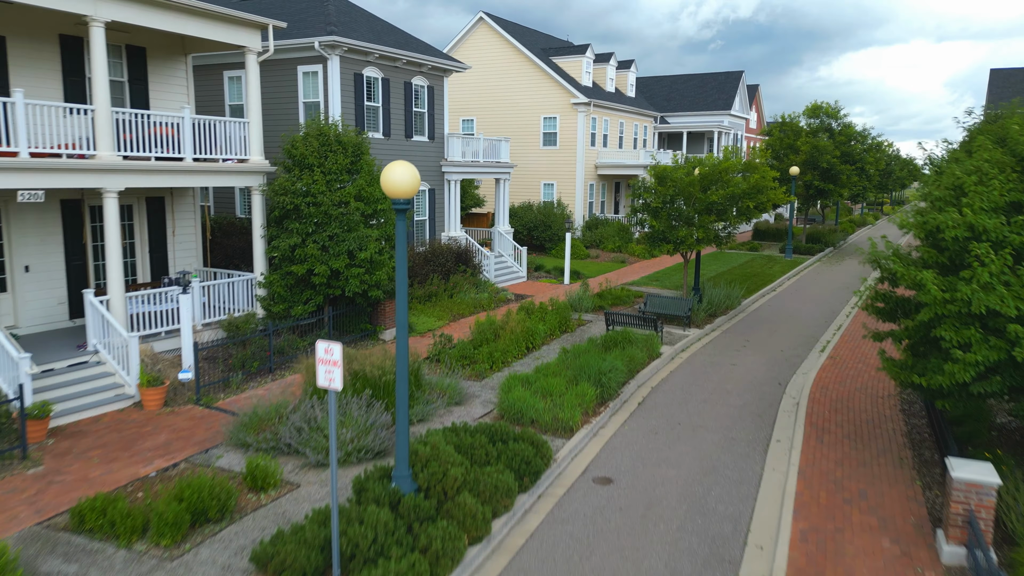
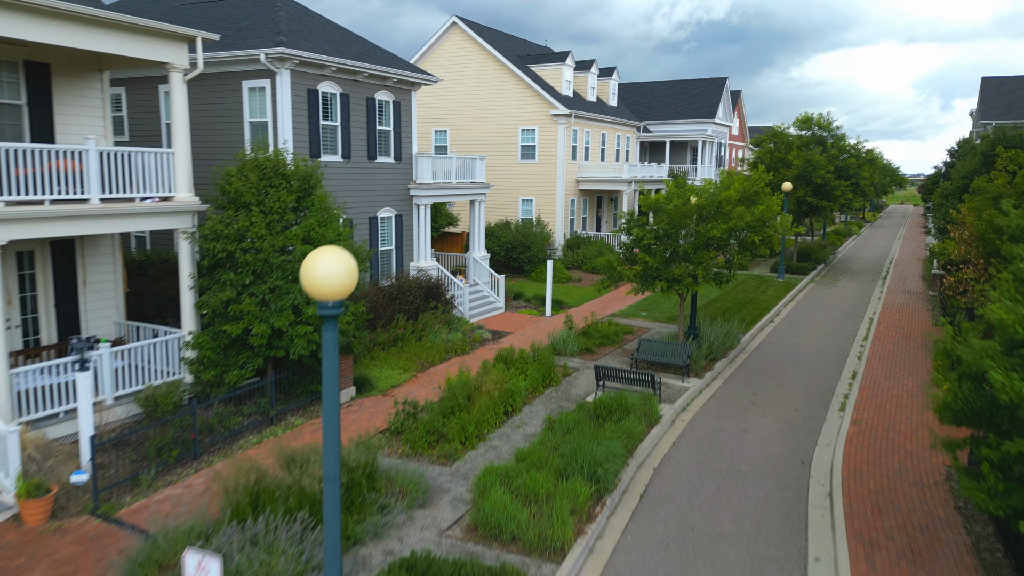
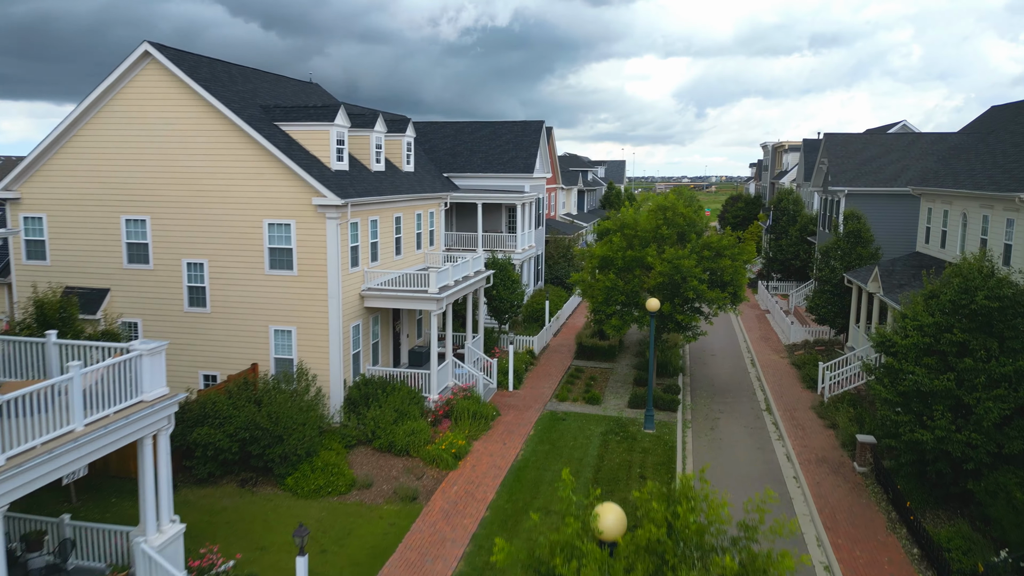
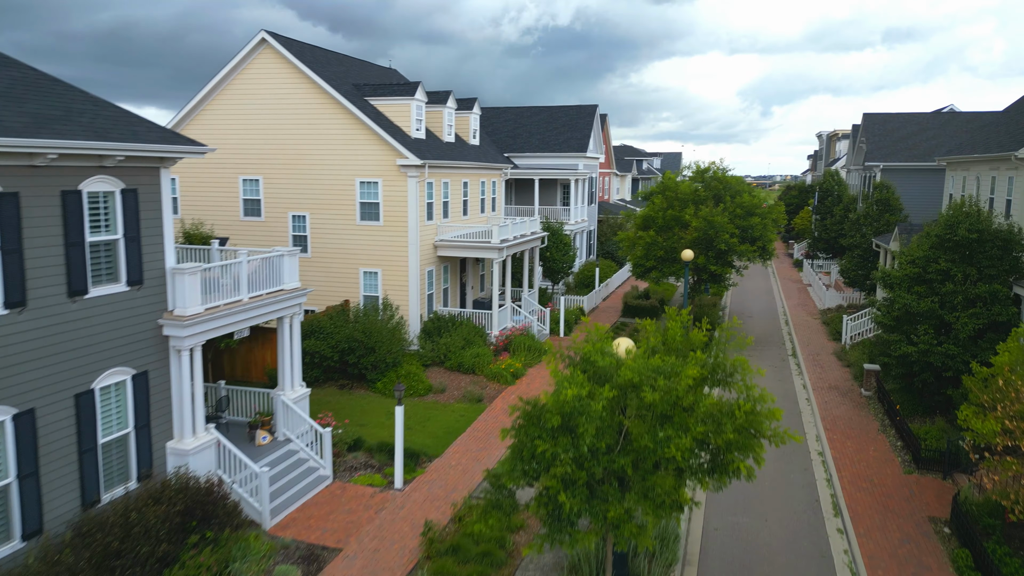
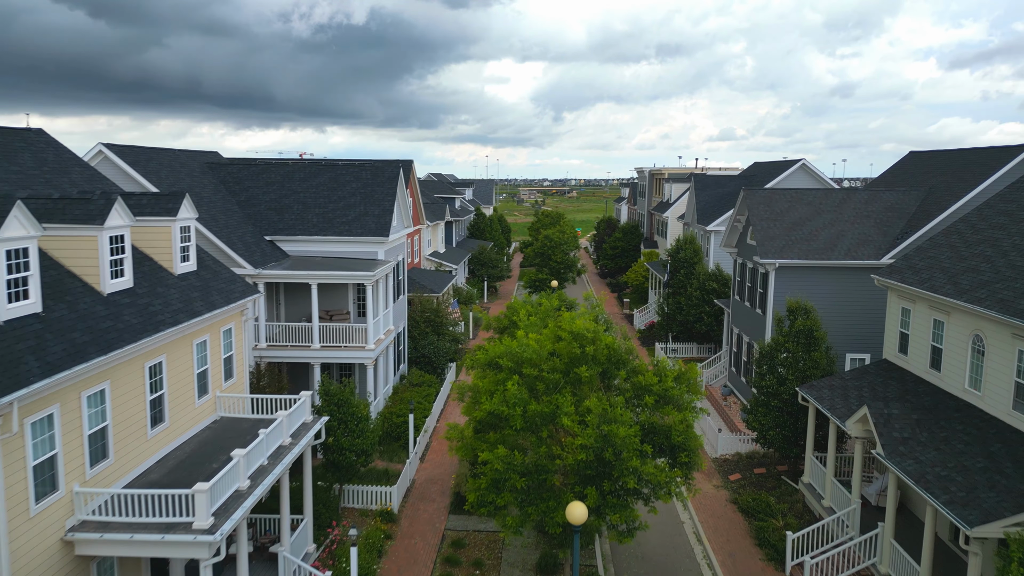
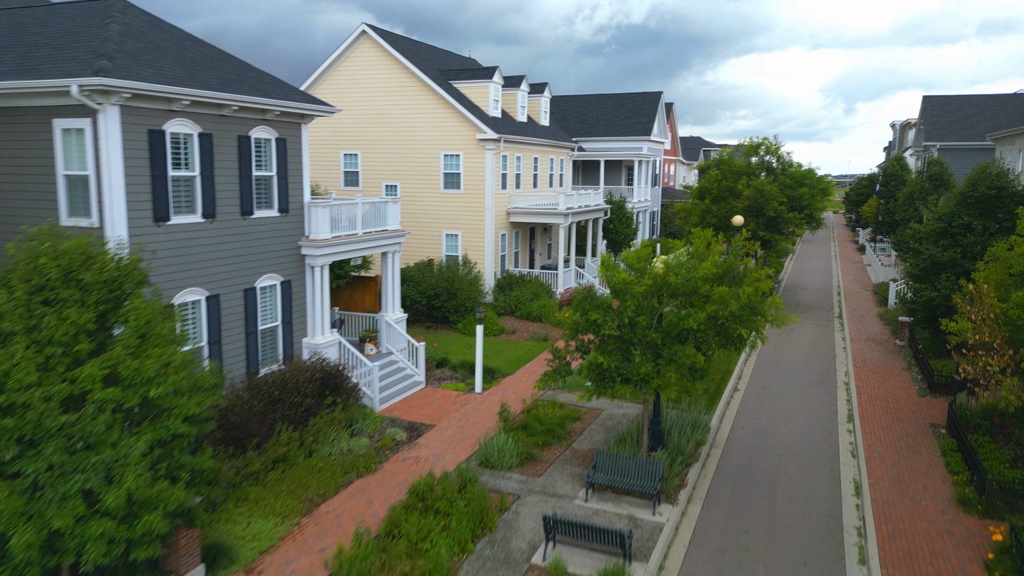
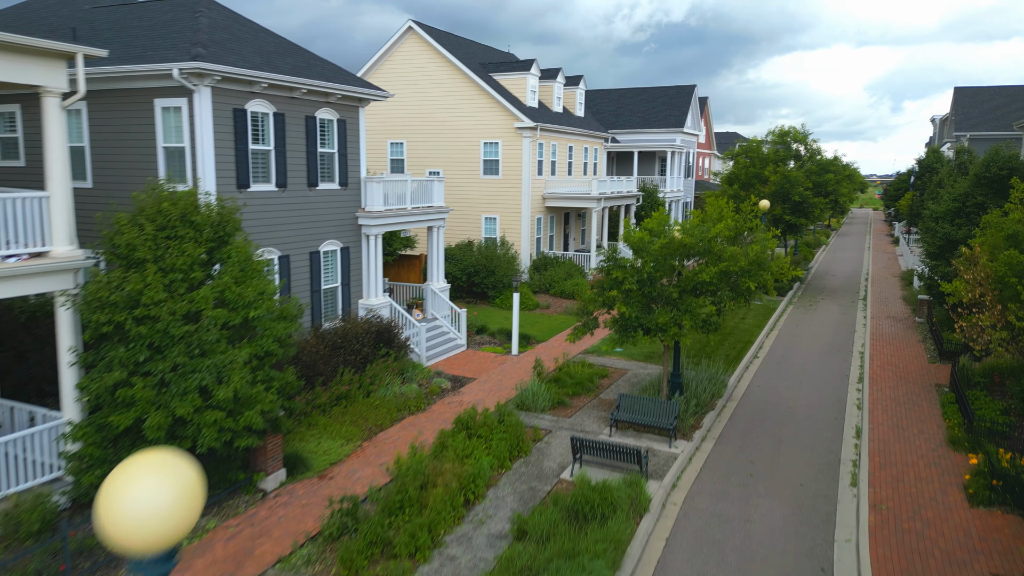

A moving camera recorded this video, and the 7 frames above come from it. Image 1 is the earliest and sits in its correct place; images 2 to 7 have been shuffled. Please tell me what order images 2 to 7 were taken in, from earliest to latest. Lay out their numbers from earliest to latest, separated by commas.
2, 7, 6, 4, 3, 5
